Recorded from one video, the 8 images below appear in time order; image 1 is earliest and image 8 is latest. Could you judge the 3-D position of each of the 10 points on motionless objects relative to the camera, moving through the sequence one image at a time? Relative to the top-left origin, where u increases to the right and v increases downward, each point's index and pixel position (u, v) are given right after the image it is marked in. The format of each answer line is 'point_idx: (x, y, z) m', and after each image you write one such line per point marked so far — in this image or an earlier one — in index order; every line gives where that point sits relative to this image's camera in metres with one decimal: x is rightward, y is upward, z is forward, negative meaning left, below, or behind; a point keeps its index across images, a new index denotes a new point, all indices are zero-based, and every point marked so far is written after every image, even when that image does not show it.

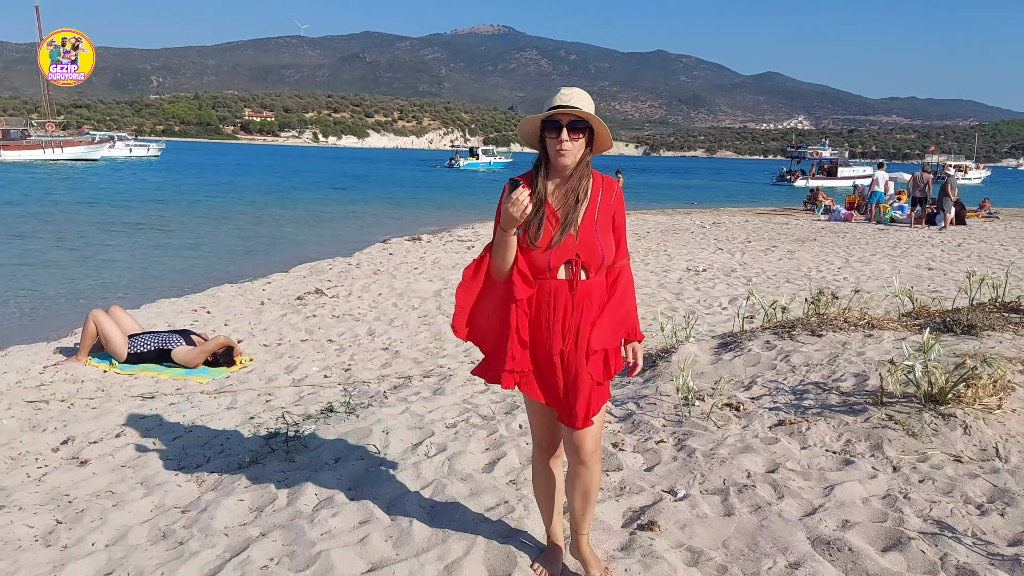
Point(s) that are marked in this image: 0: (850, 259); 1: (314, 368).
0: (+5.3, +0.5, +13.1) m
1: (-1.4, -0.6, +6.0) m
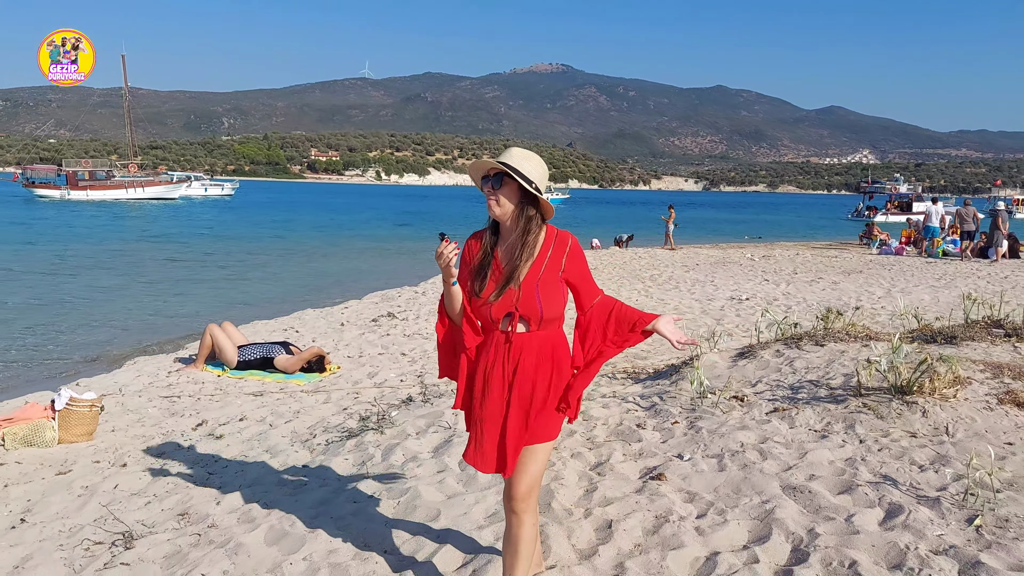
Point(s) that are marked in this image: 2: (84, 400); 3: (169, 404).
0: (+6.2, 0.0, +13.7) m
1: (-1.0, -0.7, +7.0) m
2: (-2.6, -0.7, +5.1) m
3: (-2.5, -0.8, +6.1) m
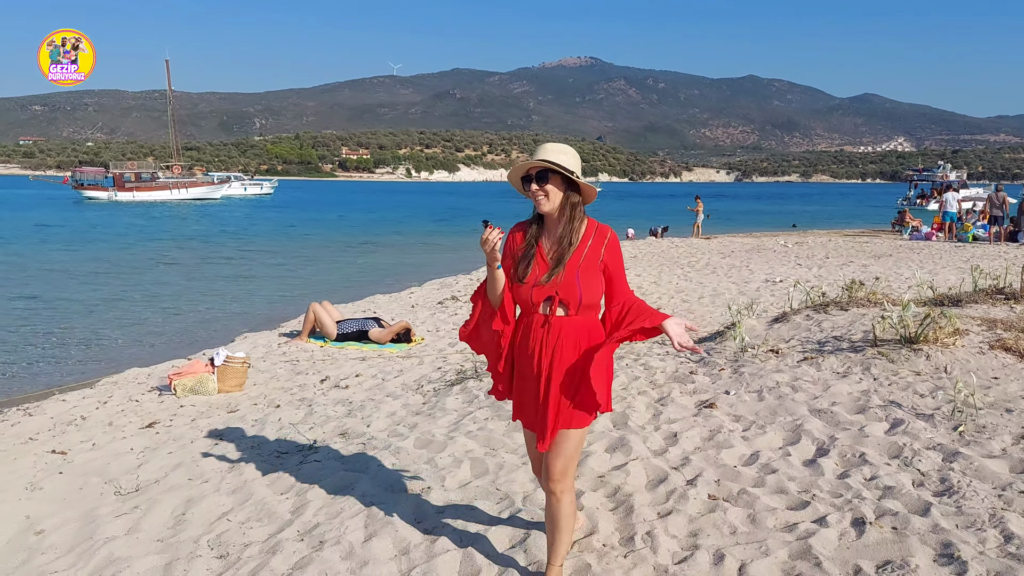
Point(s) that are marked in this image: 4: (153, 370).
0: (+7.1, +0.3, +14.5) m
1: (-0.4, -0.5, +8.1) m
2: (-2.1, -0.5, +6.2) m
3: (-1.9, -0.7, +7.3) m
4: (-2.9, -0.7, +6.8) m
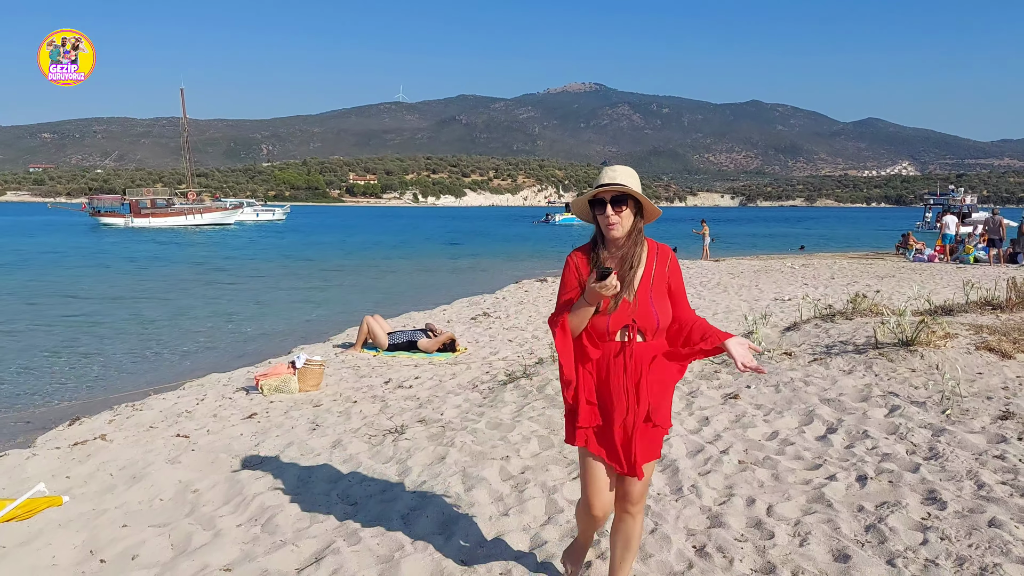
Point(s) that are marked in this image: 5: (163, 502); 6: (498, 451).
0: (+7.5, 0.0, +15.3) m
1: (0.0, -0.7, +9.0) m
2: (-1.7, -0.6, +7.1) m
3: (-1.5, -0.8, +8.2) m
4: (-2.5, -0.8, +7.6) m
5: (-1.8, -1.1, +4.3) m
6: (-0.1, -0.9, +4.8) m
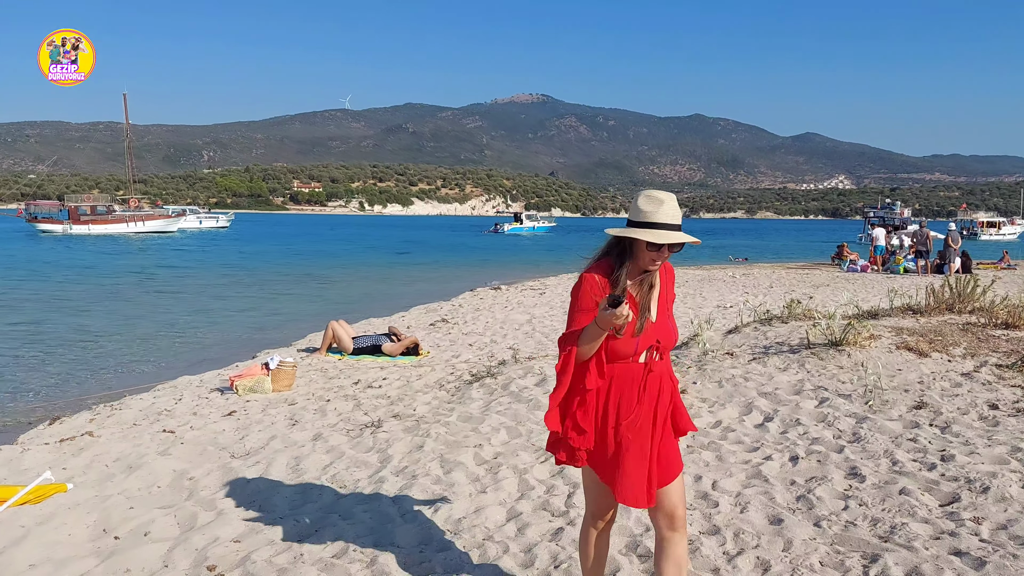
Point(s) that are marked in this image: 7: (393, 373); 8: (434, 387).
0: (+6.6, -0.2, +16.2) m
1: (-0.5, -0.8, +9.5) m
2: (-2.0, -0.7, +7.5) m
3: (-1.9, -0.9, +8.5) m
4: (-2.9, -0.9, +7.9) m
5: (-2.0, -1.1, +4.7) m
6: (-0.3, -1.0, +5.3) m
7: (-1.2, -0.9, +8.5) m
8: (-0.7, -0.9, +7.4) m
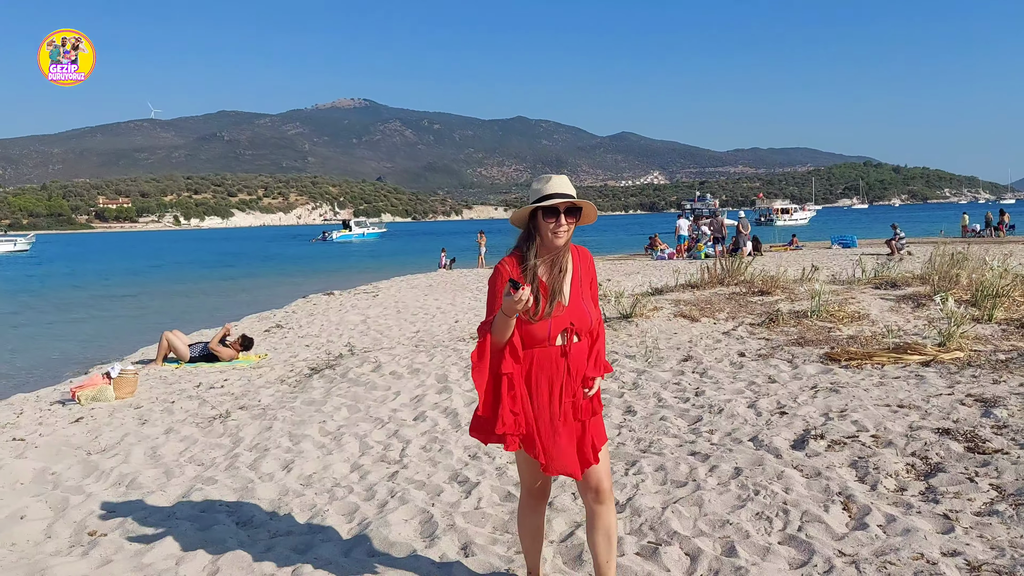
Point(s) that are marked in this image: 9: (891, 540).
0: (+3.1, +0.2, +18.1) m
1: (-2.5, -0.8, +10.0) m
2: (-3.6, -0.8, +7.8) m
3: (-3.7, -1.0, +8.8) m
4: (-4.5, -1.0, +8.1) m
5: (-3.0, -1.2, +5.1) m
6: (-1.4, -0.9, +6.0) m
7: (-3.0, -0.9, +9.0) m
8: (-2.3, -0.9, +8.0) m
9: (+1.5, -1.0, +3.3) m
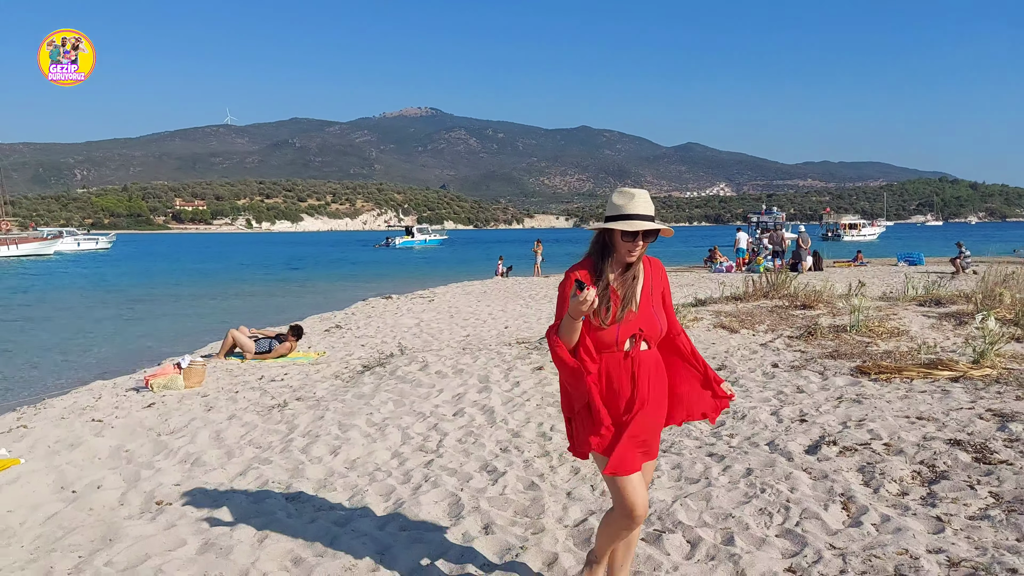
0: (+4.3, -0.1, +18.2) m
1: (-1.9, -0.8, +10.5) m
2: (-3.2, -0.7, +8.4) m
3: (-3.2, -1.0, +9.4) m
4: (-4.1, -1.0, +8.7) m
5: (-2.8, -1.2, +5.6) m
6: (-1.2, -1.0, +6.4) m
7: (-2.5, -0.9, +9.5) m
8: (-1.8, -0.9, +8.5) m
9: (+1.6, -1.0, +3.5) m
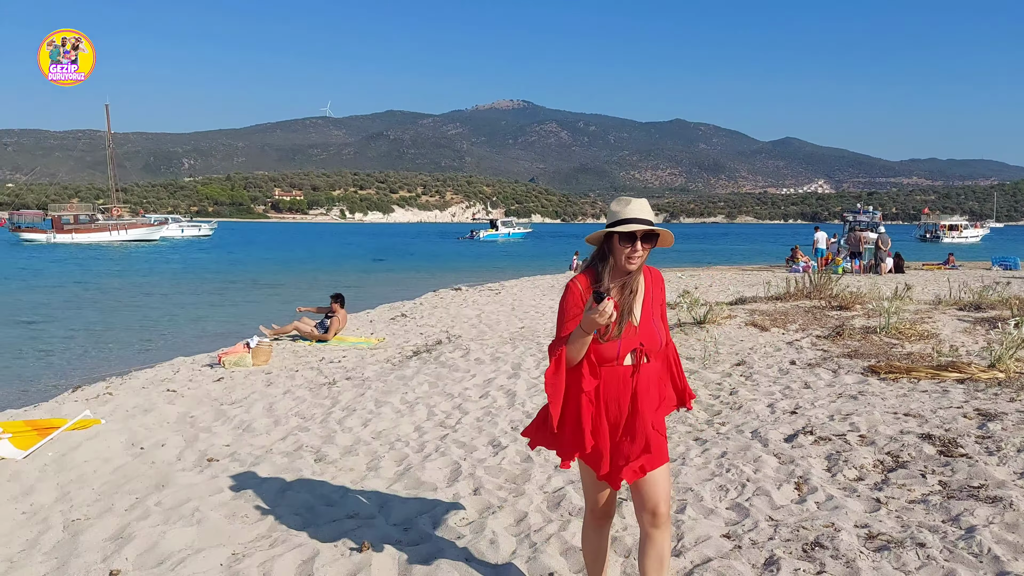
0: (+5.7, -0.1, +18.2) m
1: (-1.3, -0.7, +11.3) m
2: (-2.8, -0.6, +9.2) m
3: (-2.7, -0.8, +10.3) m
4: (-3.6, -0.8, +9.7) m
5: (-2.6, -1.0, +6.5) m
6: (-1.0, -0.9, +7.1) m
7: (-2.0, -0.8, +10.3) m
8: (-1.4, -0.8, +9.2) m
9: (+1.4, -1.1, +3.9) m
